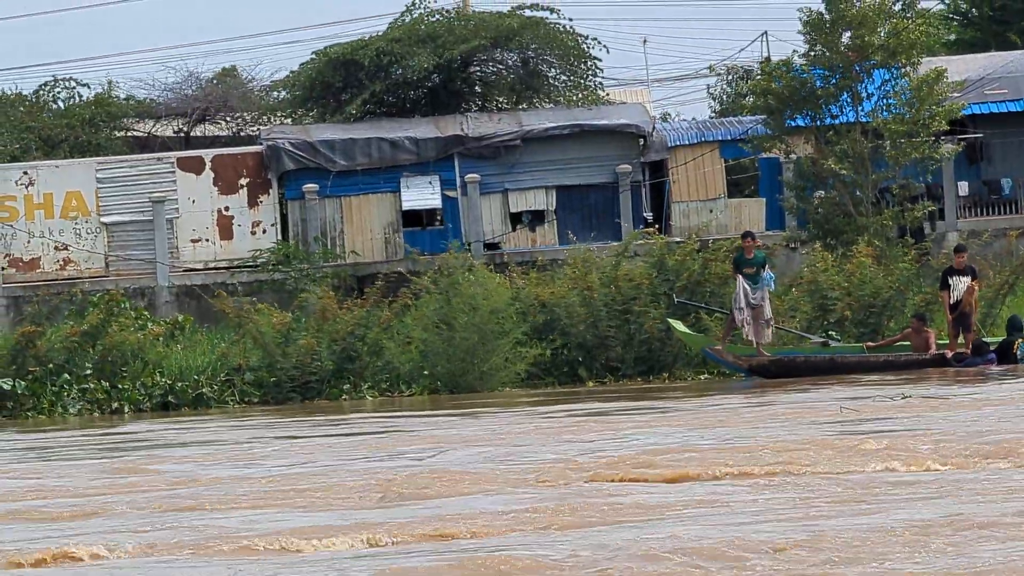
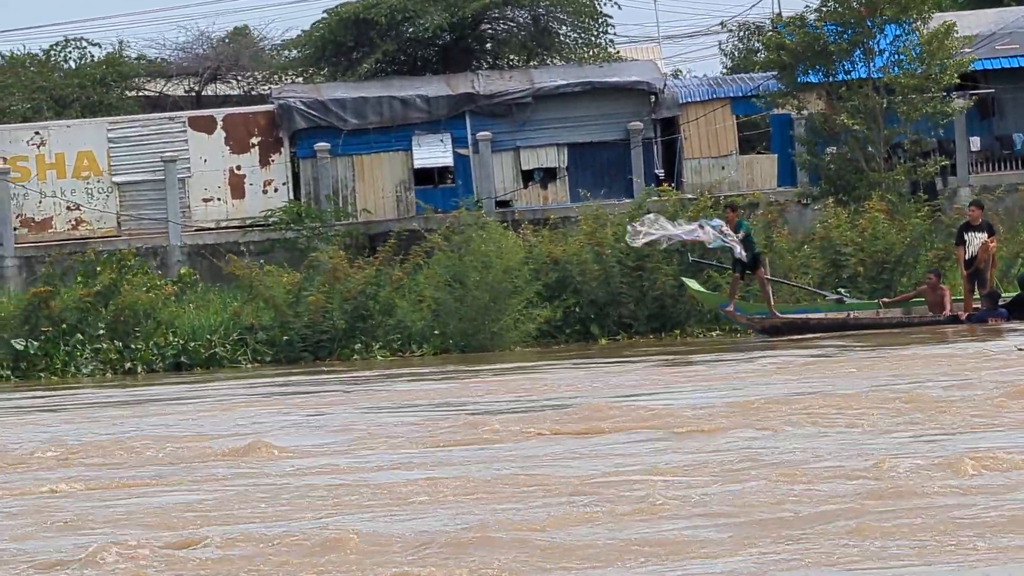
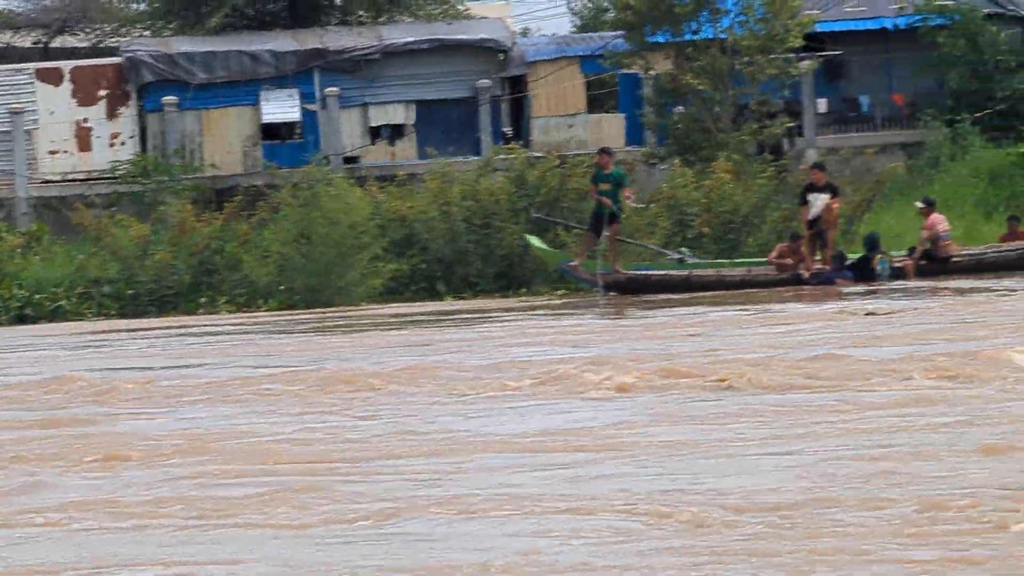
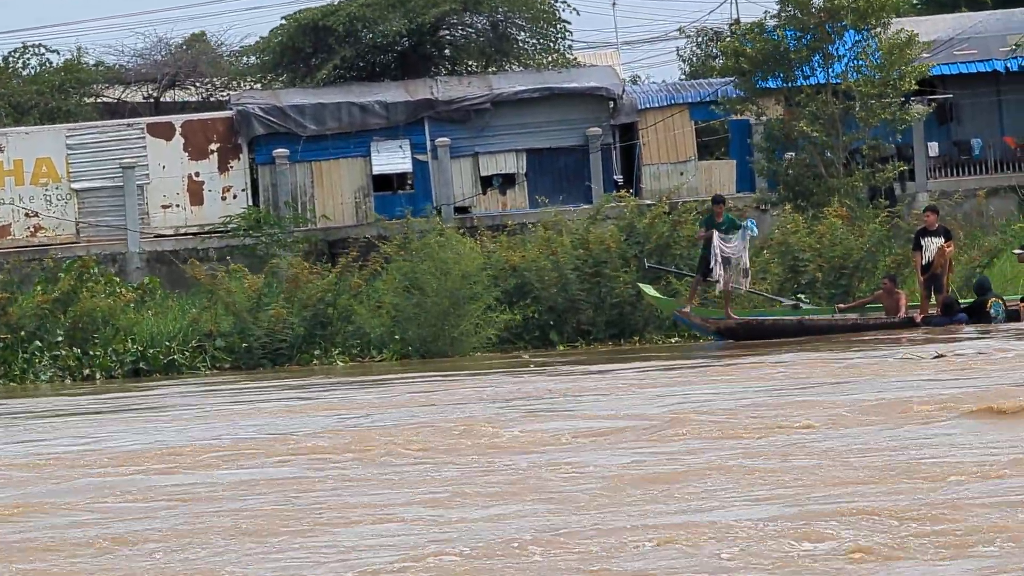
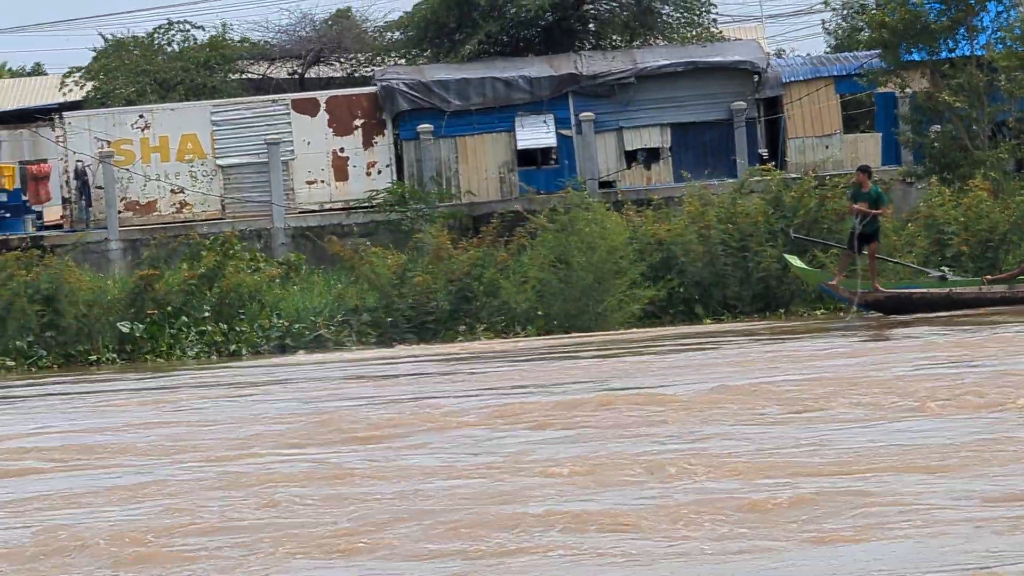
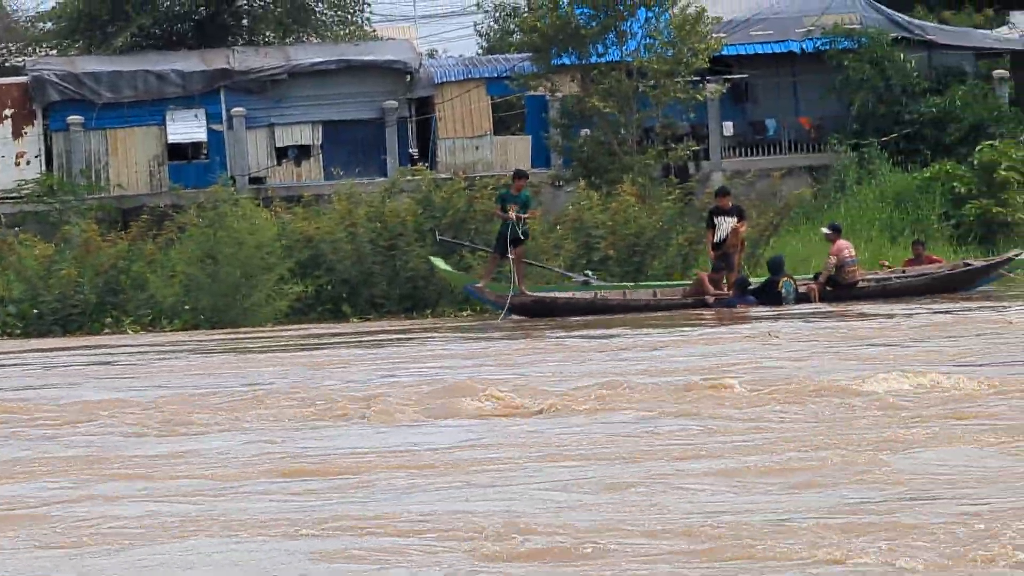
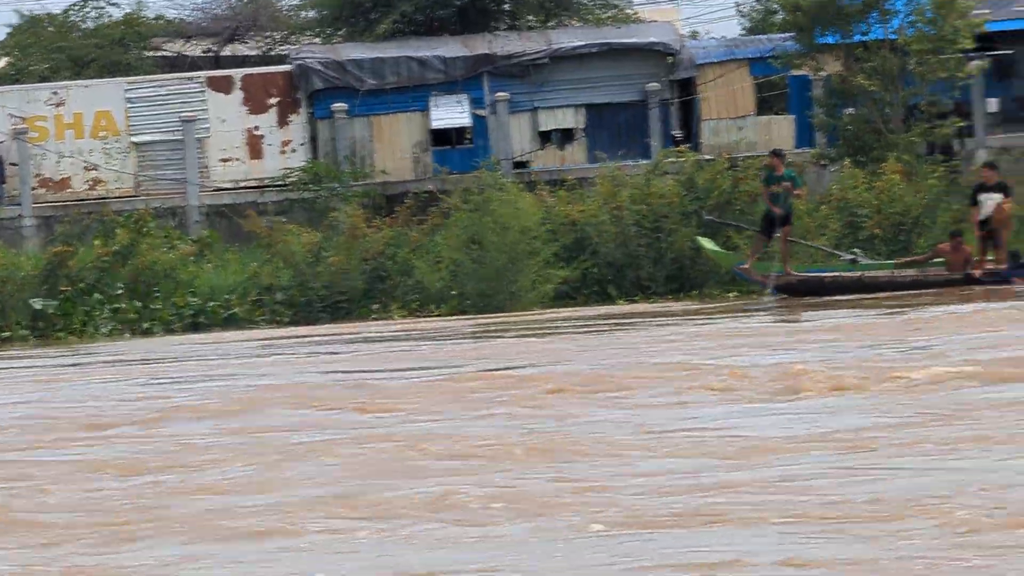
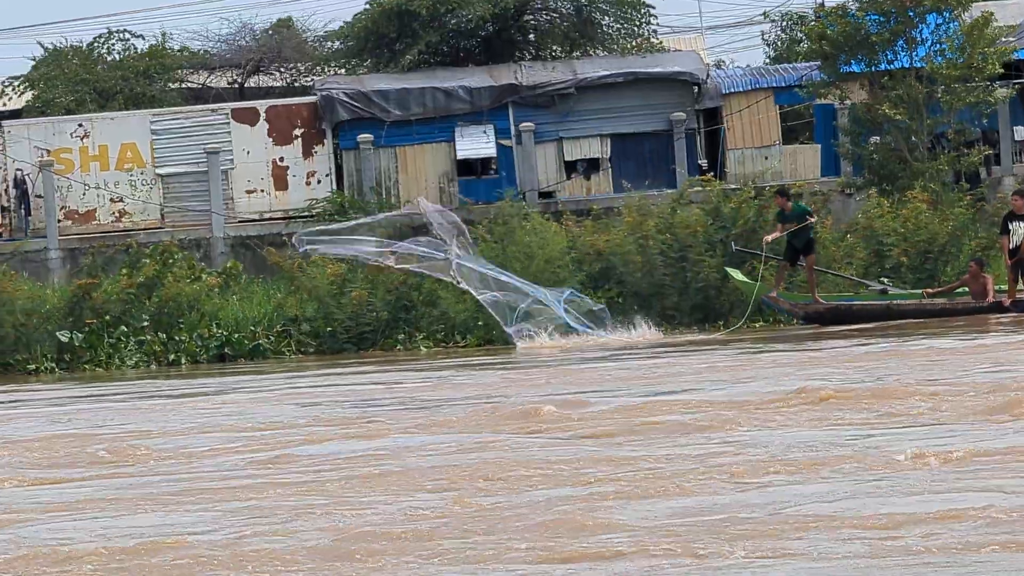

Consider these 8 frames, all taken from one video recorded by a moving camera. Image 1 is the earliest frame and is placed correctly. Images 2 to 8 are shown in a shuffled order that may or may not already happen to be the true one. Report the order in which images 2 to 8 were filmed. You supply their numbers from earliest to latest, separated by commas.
4, 2, 8, 5, 7, 3, 6
